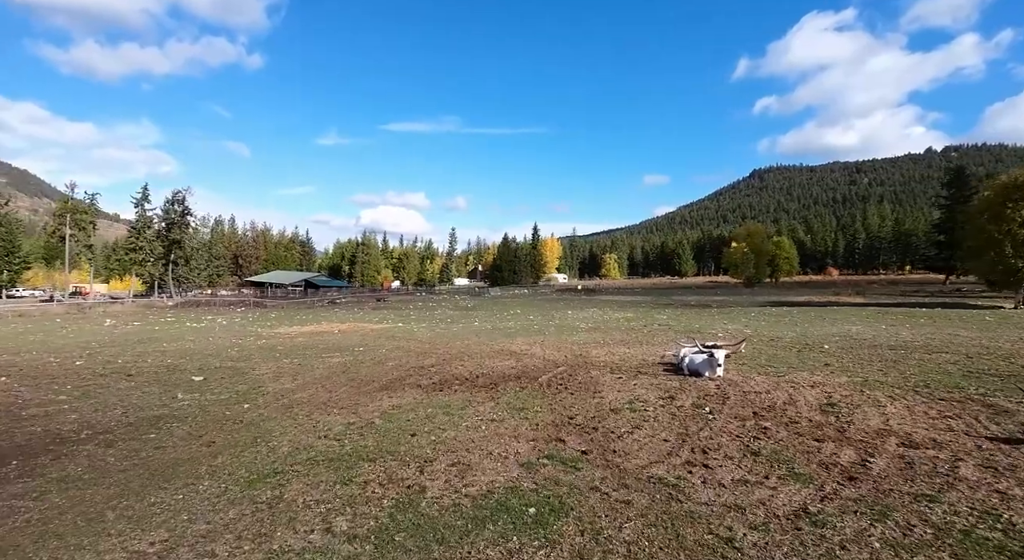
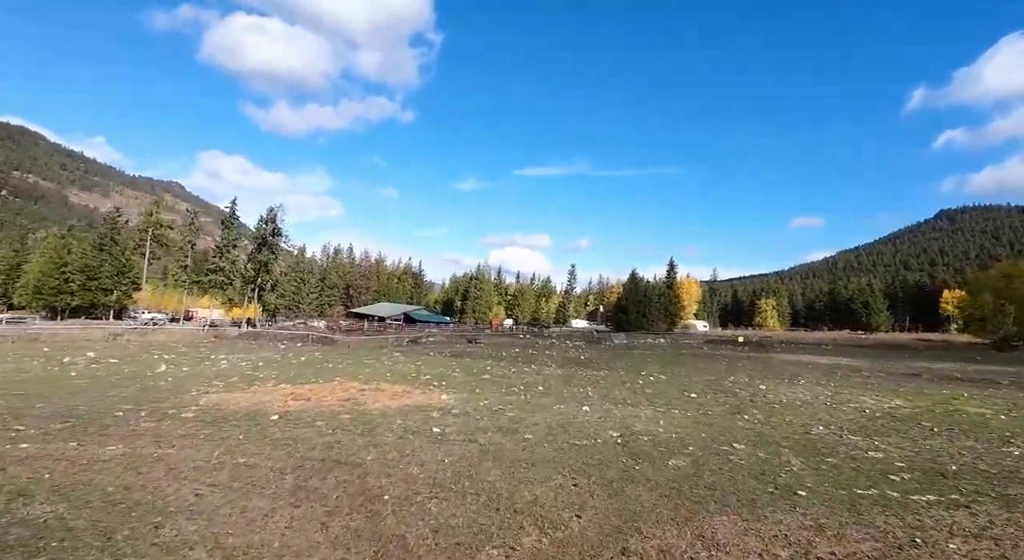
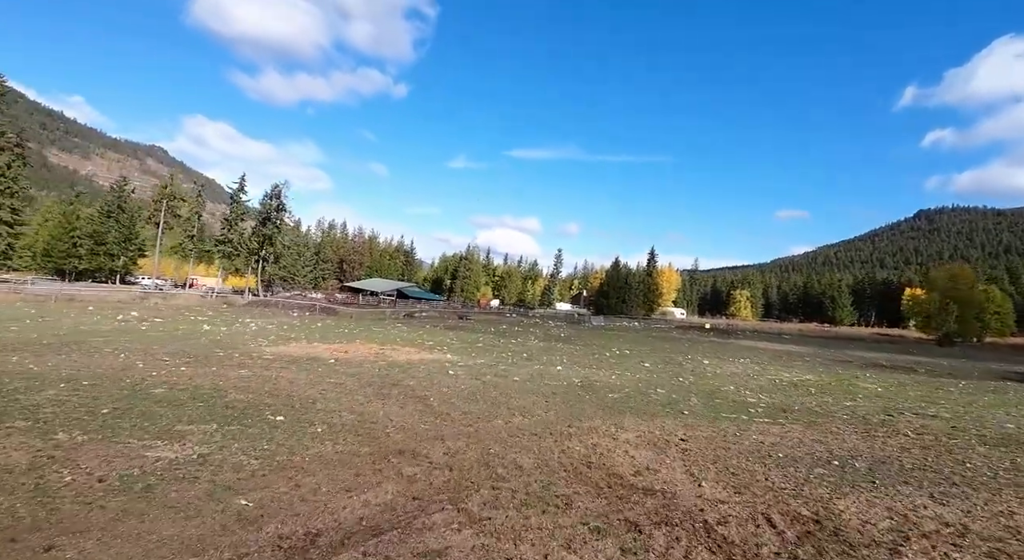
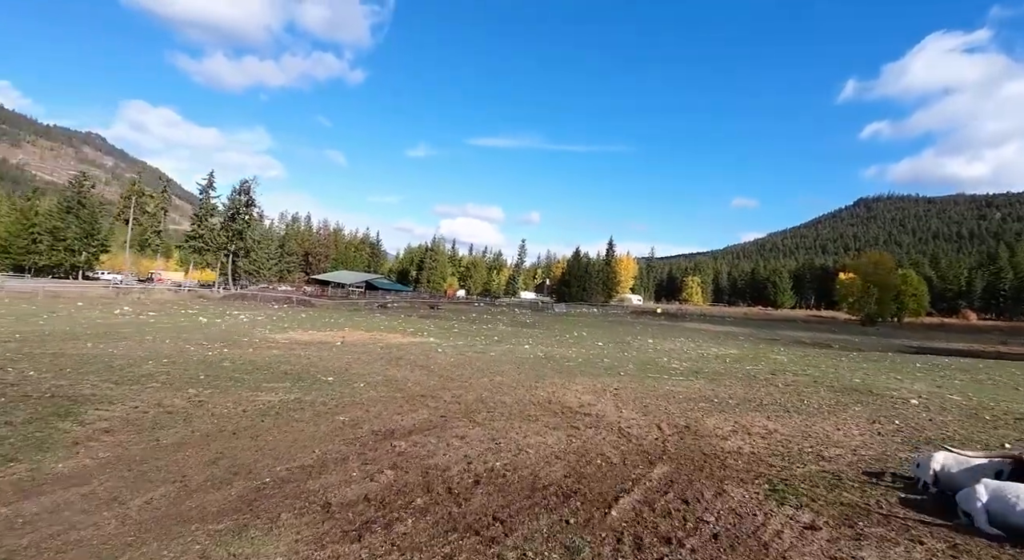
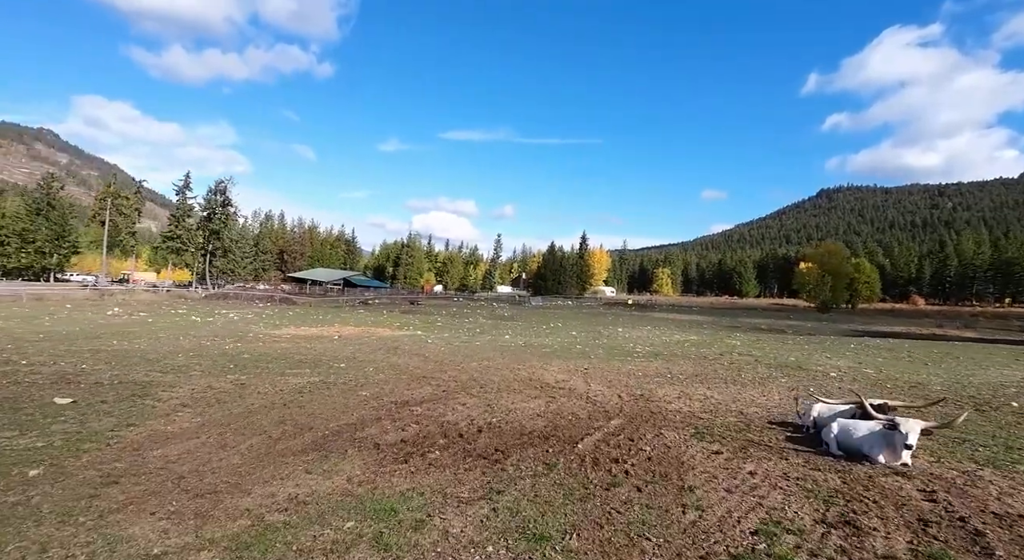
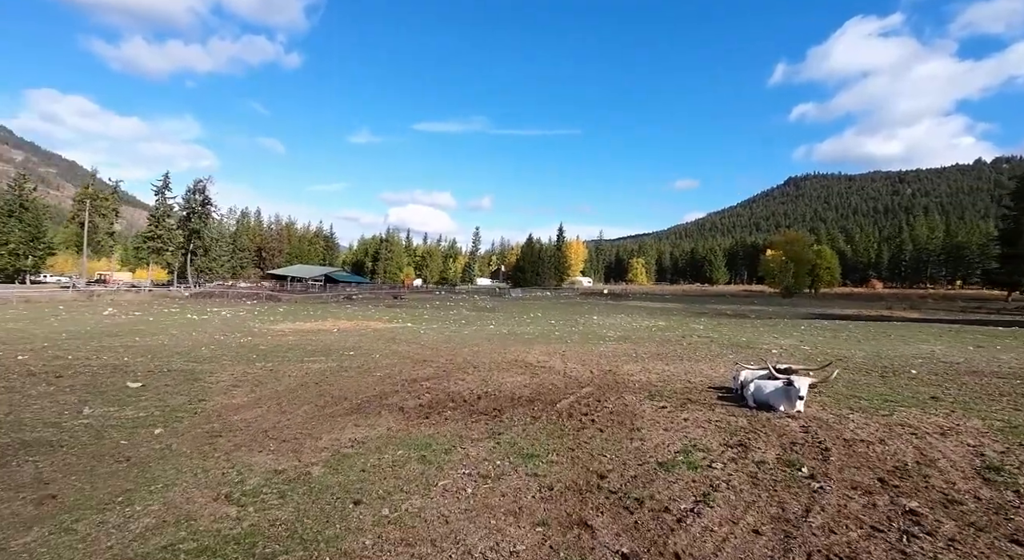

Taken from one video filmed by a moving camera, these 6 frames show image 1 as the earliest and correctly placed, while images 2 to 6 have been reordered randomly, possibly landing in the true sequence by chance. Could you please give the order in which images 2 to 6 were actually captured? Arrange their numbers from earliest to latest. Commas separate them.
6, 5, 4, 3, 2
